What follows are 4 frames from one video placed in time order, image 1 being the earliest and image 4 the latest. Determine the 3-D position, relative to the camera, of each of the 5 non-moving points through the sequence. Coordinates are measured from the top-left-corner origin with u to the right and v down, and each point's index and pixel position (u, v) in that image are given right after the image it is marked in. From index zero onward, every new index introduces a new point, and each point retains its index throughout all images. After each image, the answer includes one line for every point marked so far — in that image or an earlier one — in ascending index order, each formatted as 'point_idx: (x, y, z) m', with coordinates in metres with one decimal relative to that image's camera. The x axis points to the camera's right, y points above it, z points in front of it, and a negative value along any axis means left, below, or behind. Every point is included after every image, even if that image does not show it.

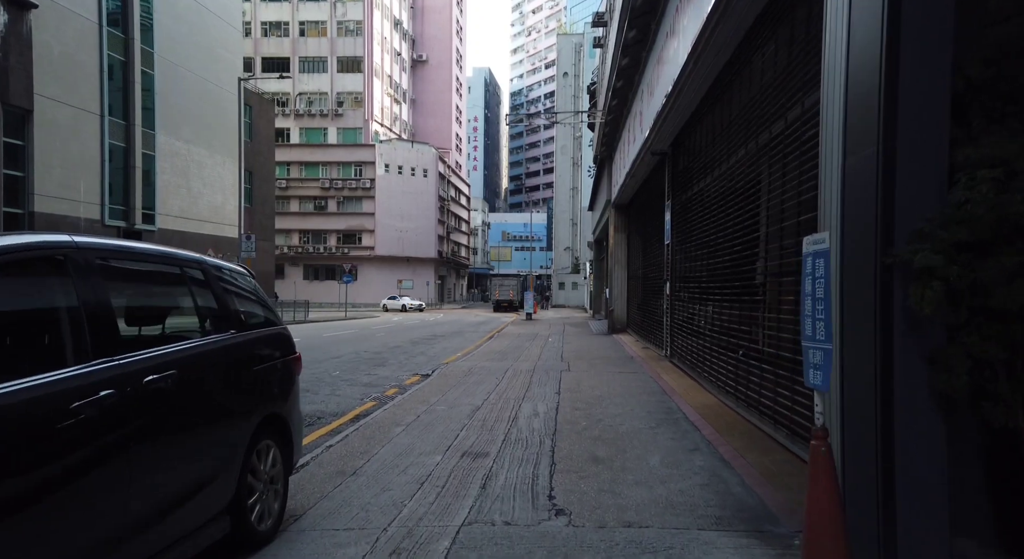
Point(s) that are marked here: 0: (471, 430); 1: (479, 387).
0: (-0.5, -1.7, +6.2) m
1: (-0.6, -1.8, +9.0) m
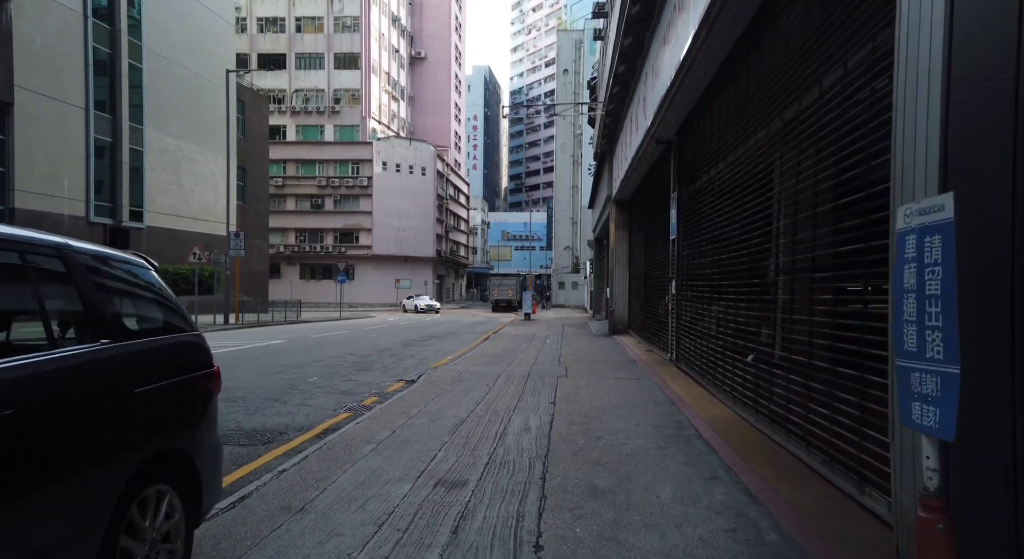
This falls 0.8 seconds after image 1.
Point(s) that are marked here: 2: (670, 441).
0: (-0.6, -1.7, +5.4) m
1: (-0.7, -1.8, +8.1) m
2: (+1.6, -1.6, +5.4) m
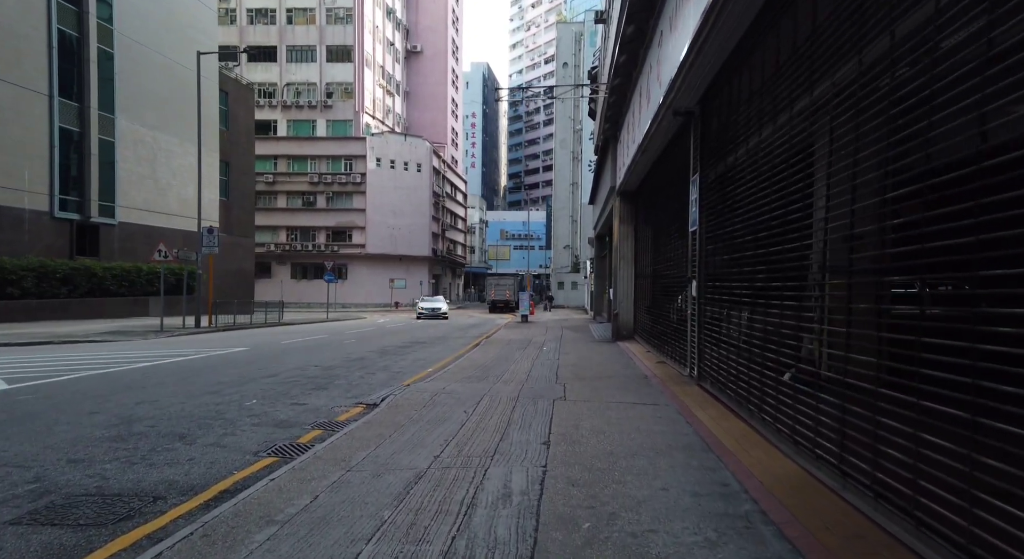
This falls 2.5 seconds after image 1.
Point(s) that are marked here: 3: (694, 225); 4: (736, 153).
0: (-0.8, -1.7, +3.5) m
1: (-0.9, -1.8, +6.3) m
2: (+1.4, -1.6, +3.6) m
3: (+3.4, +1.0, +10.1) m
4: (+3.5, +2.0, +8.4) m
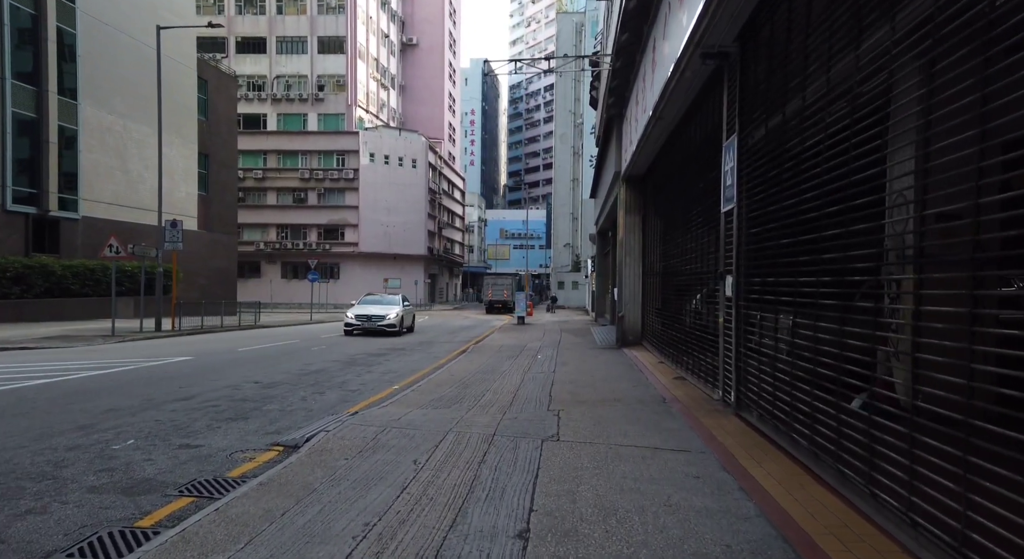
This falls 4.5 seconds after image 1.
0: (-1.1, -1.6, +1.4) m
1: (-1.2, -1.7, +4.1) m
2: (+1.1, -1.6, +1.4) m
3: (+3.1, +1.1, +8.0) m
4: (+3.2, +2.1, +6.3) m
